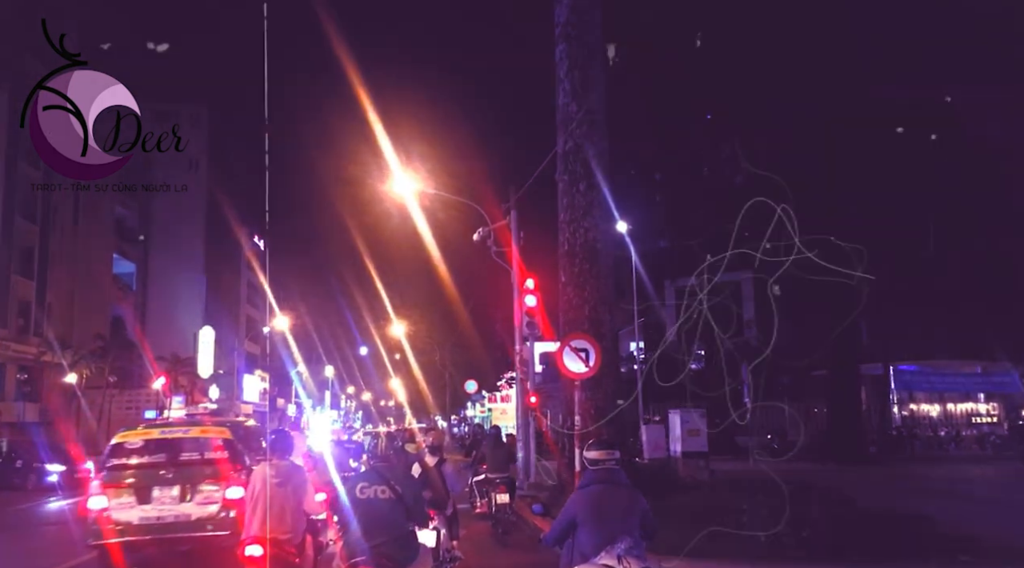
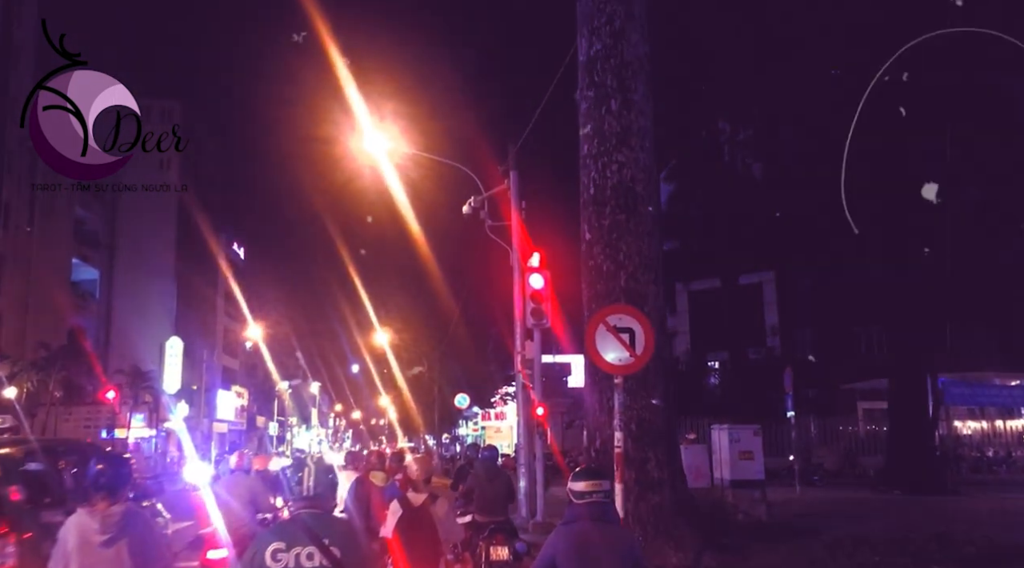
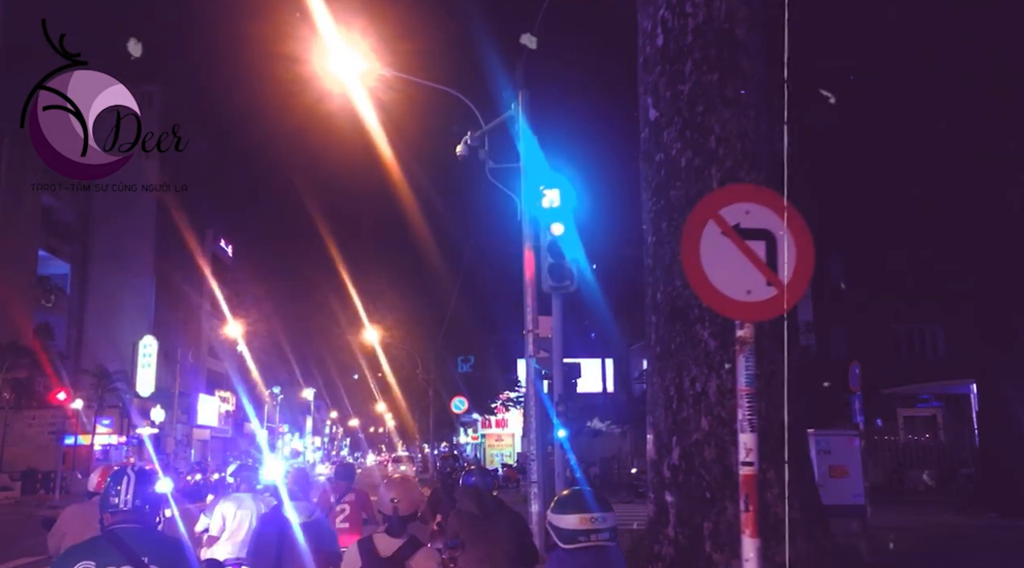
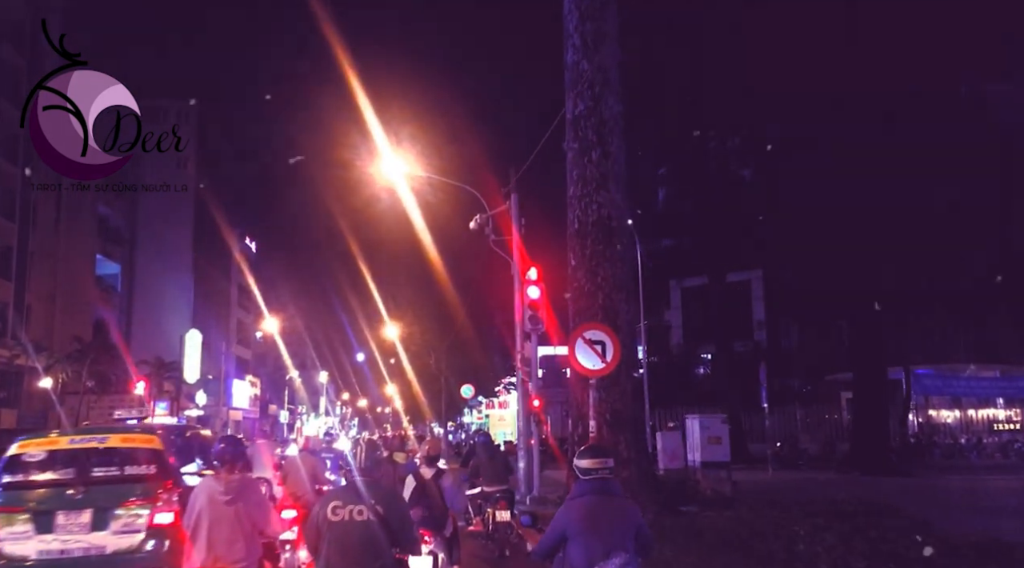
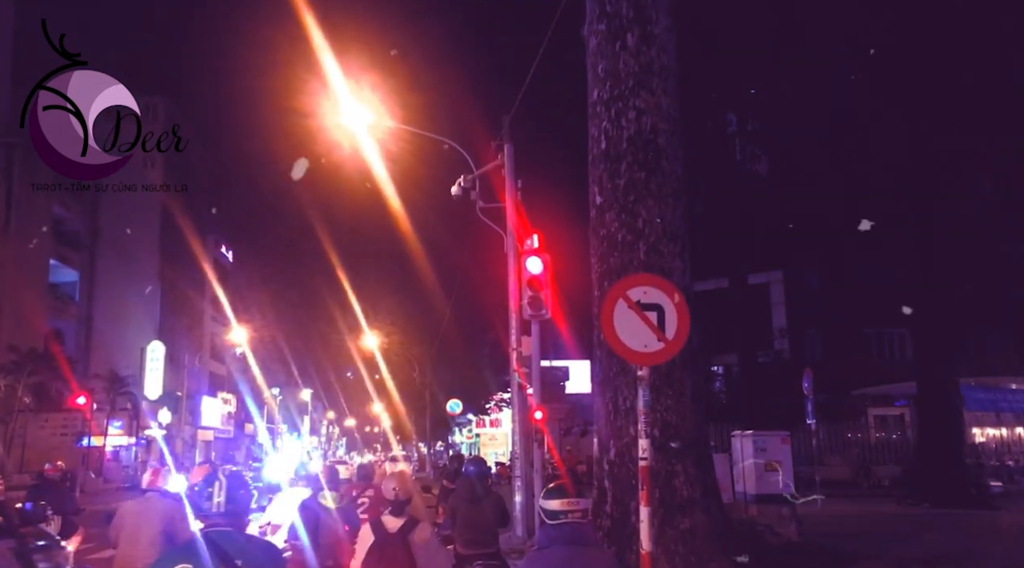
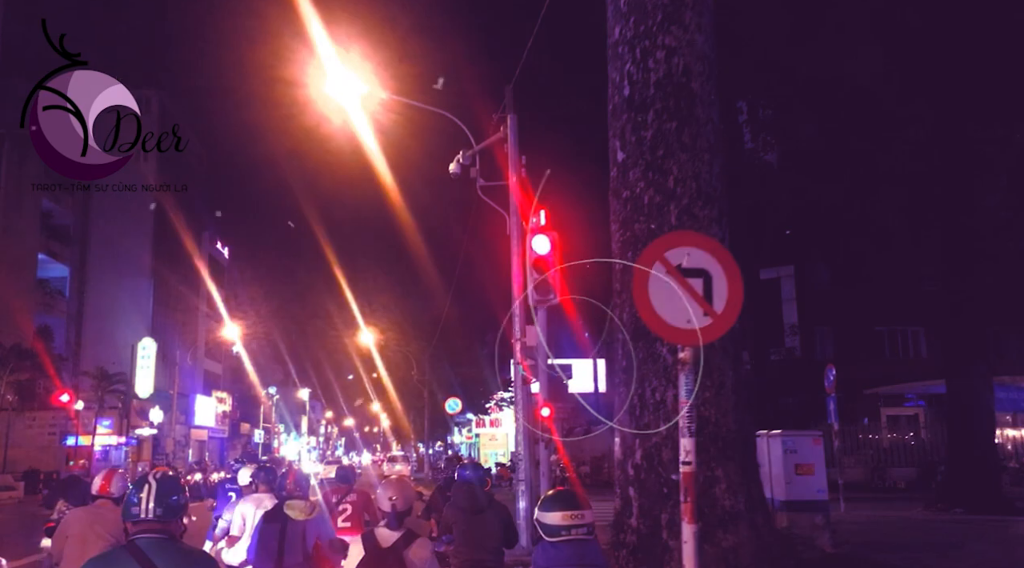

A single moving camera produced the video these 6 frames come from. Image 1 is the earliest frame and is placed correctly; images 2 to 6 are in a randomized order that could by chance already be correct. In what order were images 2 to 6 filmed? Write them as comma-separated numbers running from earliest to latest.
4, 2, 5, 6, 3
